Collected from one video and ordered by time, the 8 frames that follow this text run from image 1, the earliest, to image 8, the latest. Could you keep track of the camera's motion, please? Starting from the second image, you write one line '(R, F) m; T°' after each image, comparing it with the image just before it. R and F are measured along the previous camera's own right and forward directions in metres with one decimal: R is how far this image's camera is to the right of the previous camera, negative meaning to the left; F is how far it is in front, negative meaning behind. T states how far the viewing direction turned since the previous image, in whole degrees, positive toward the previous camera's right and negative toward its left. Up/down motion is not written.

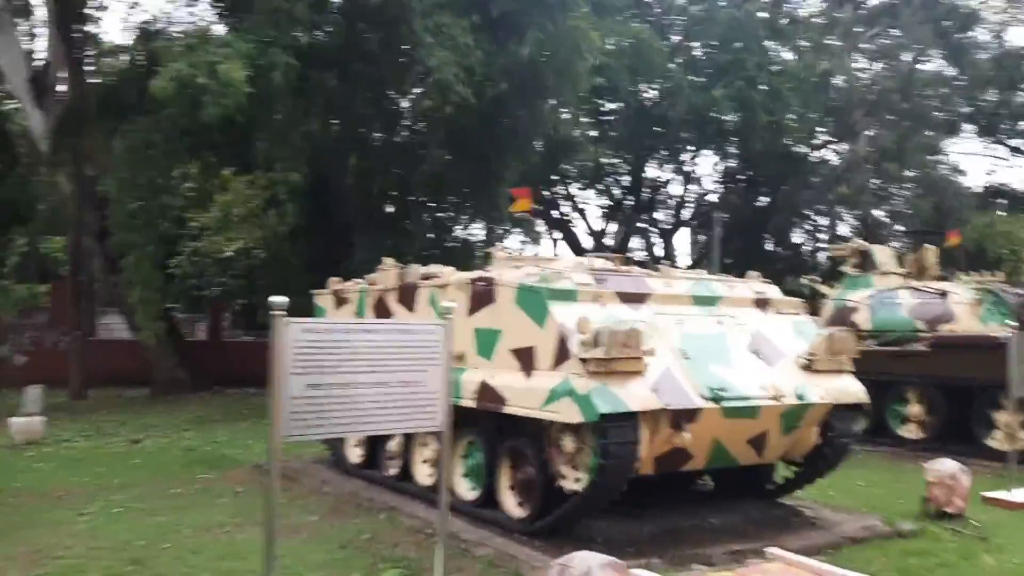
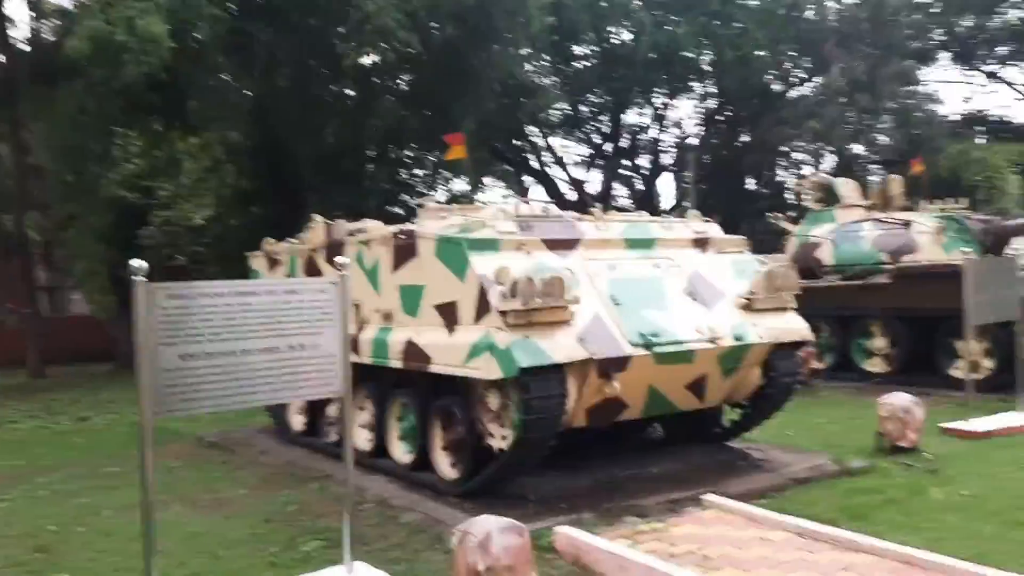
(+0.5, +0.3) m; +1°
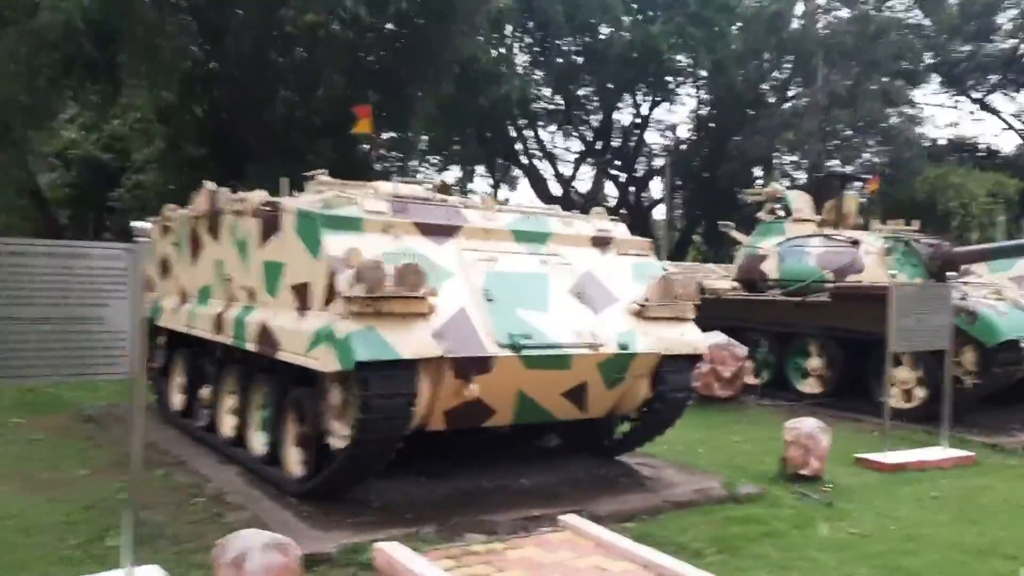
(+0.9, +0.5) m; +1°
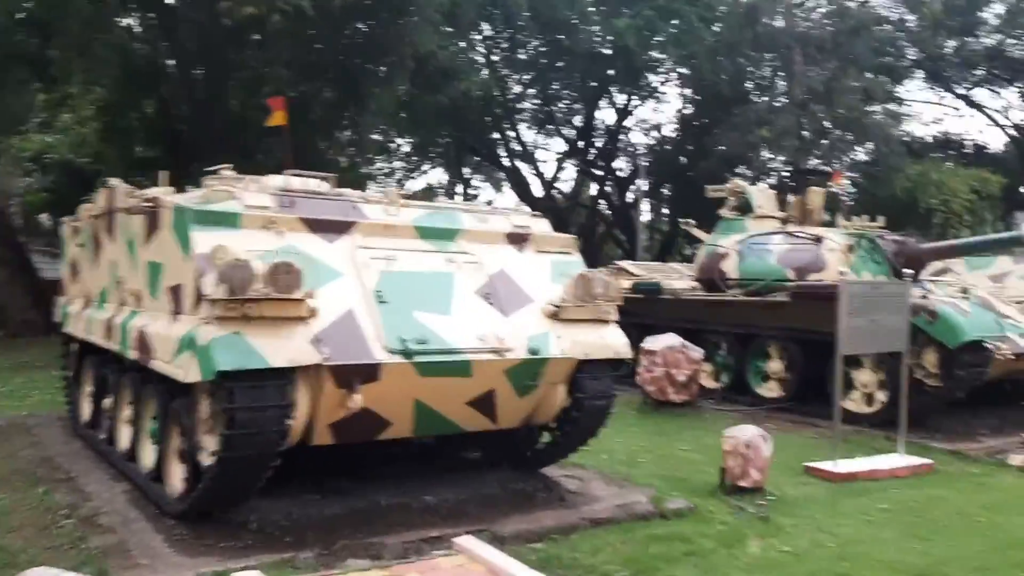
(+0.7, +0.5) m; 0°
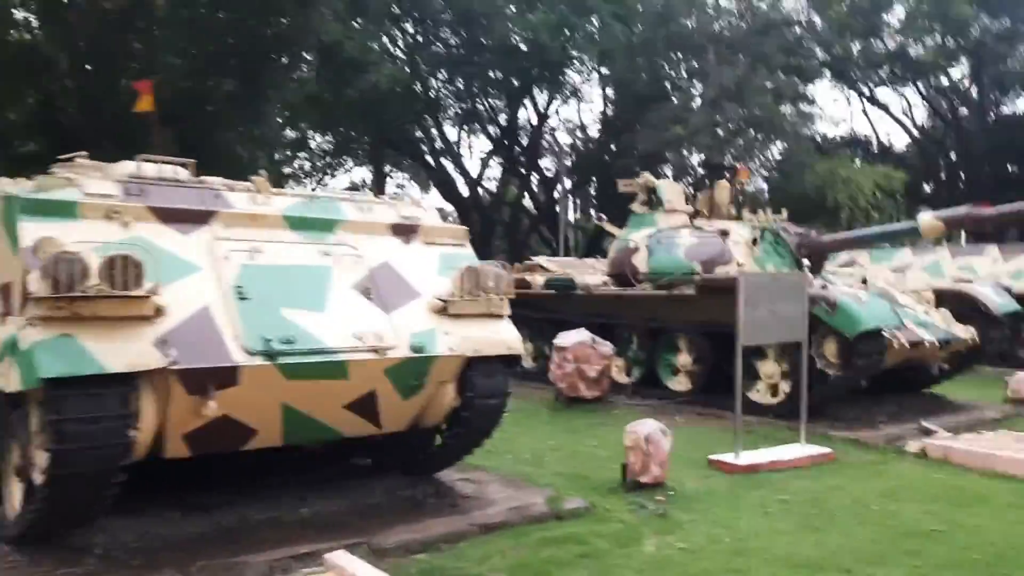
(+0.3, +0.3) m; +5°
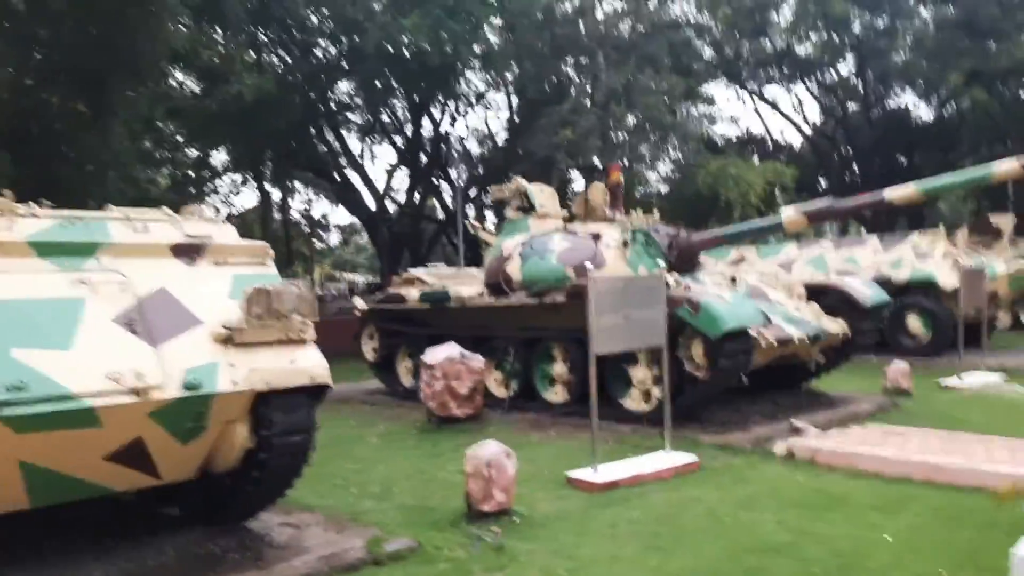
(+0.8, +0.5) m; +5°
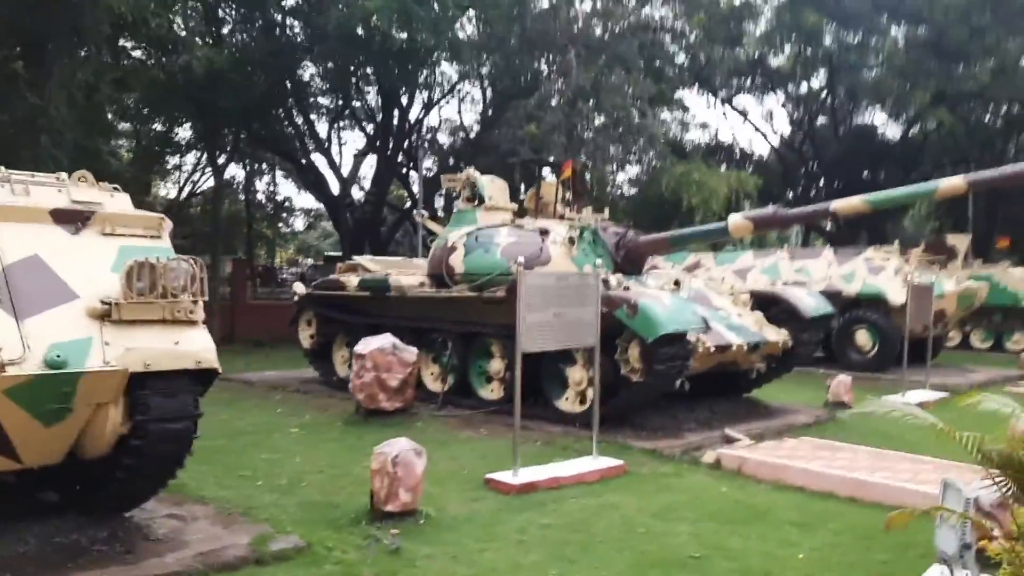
(+0.4, +0.3) m; +2°
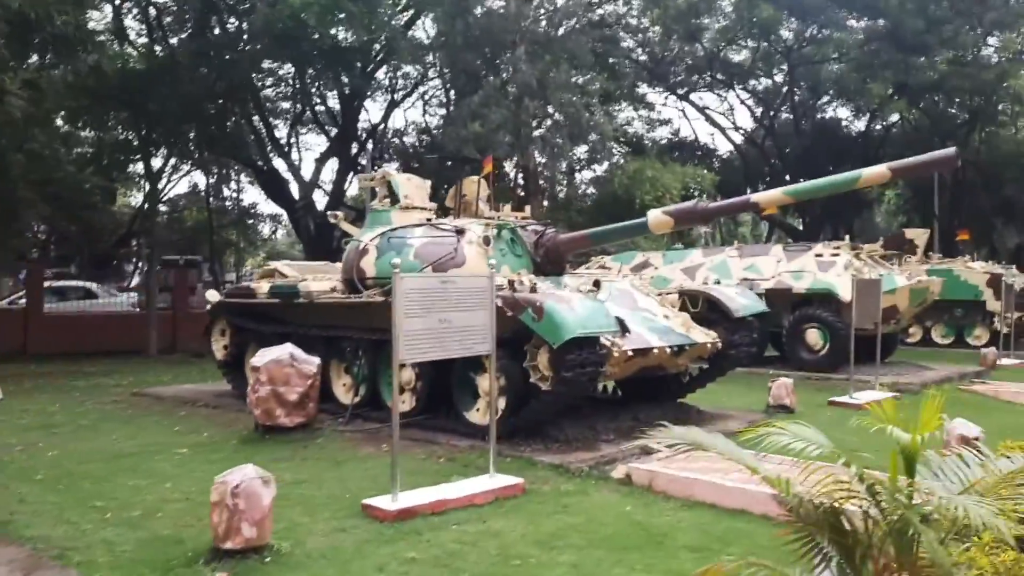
(+0.8, +0.7) m; +1°
